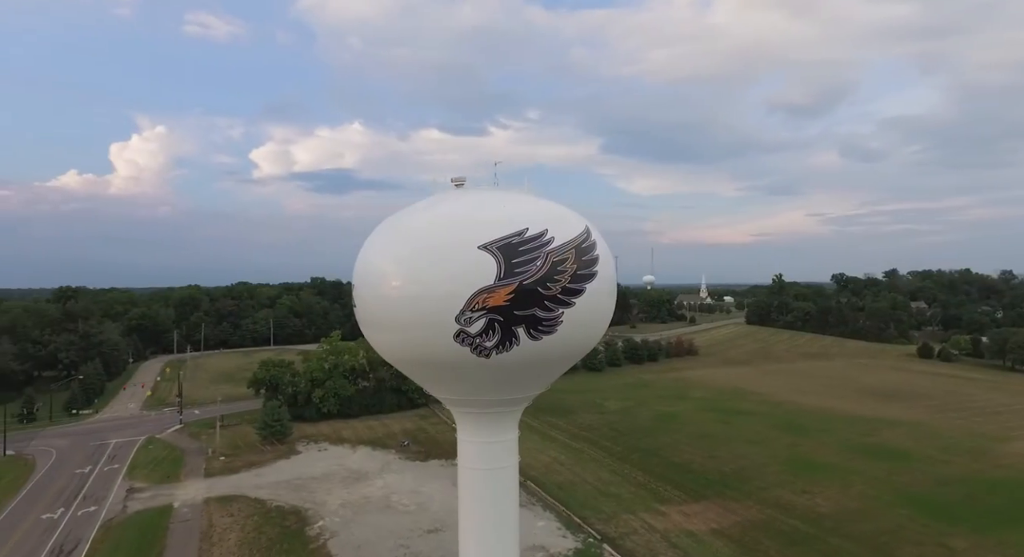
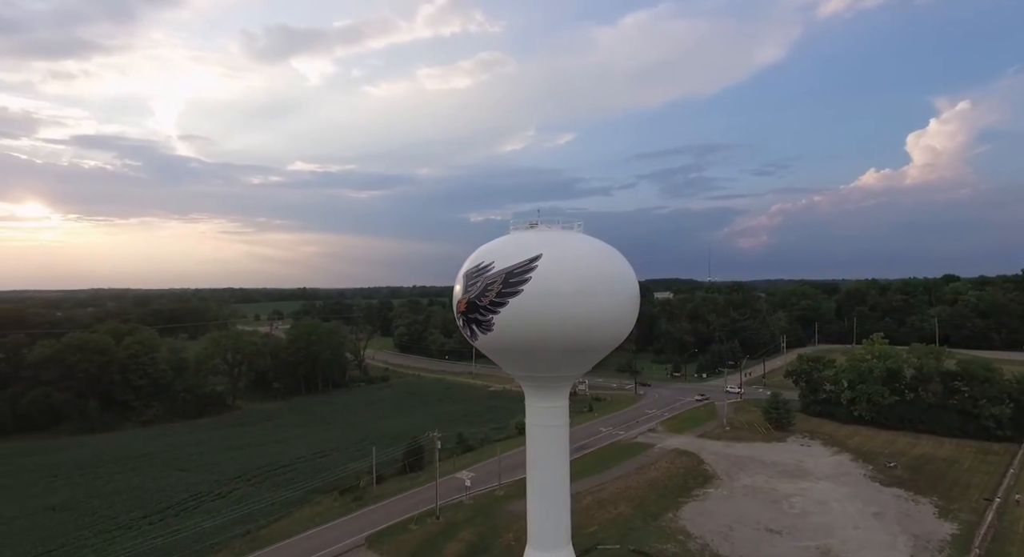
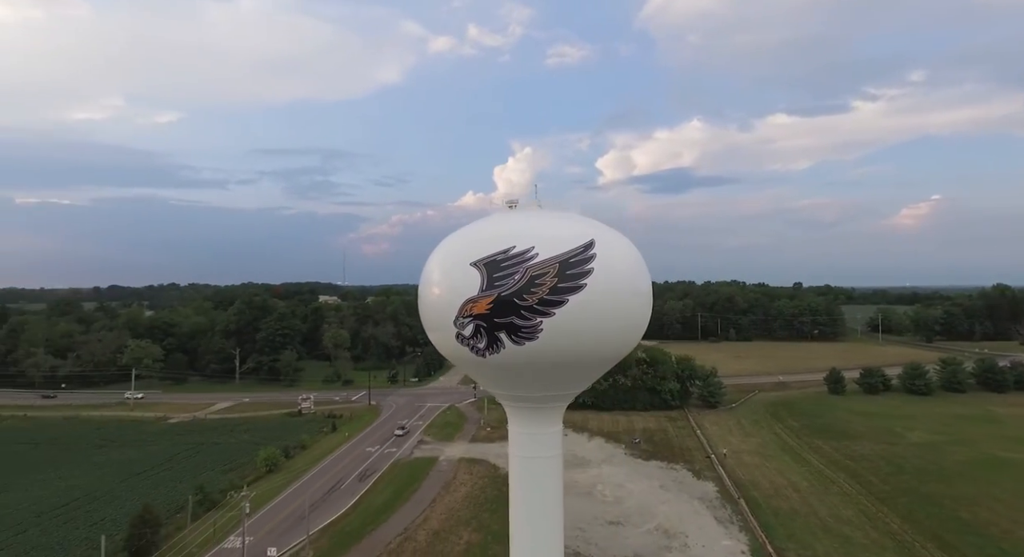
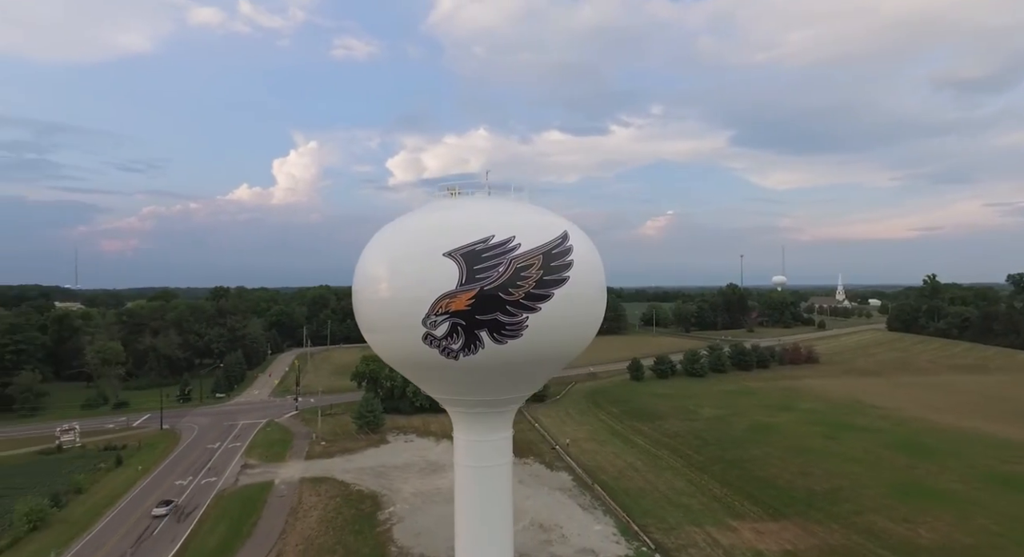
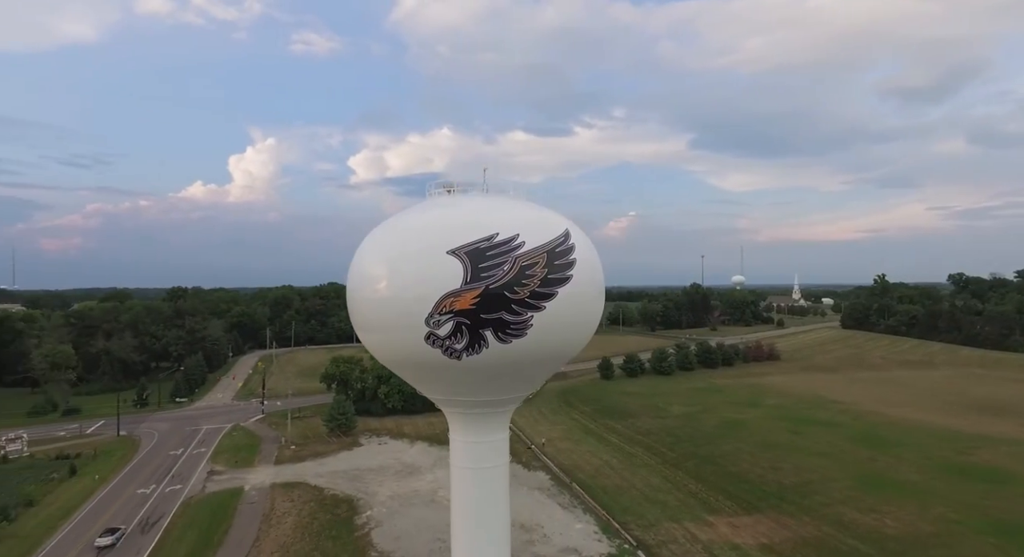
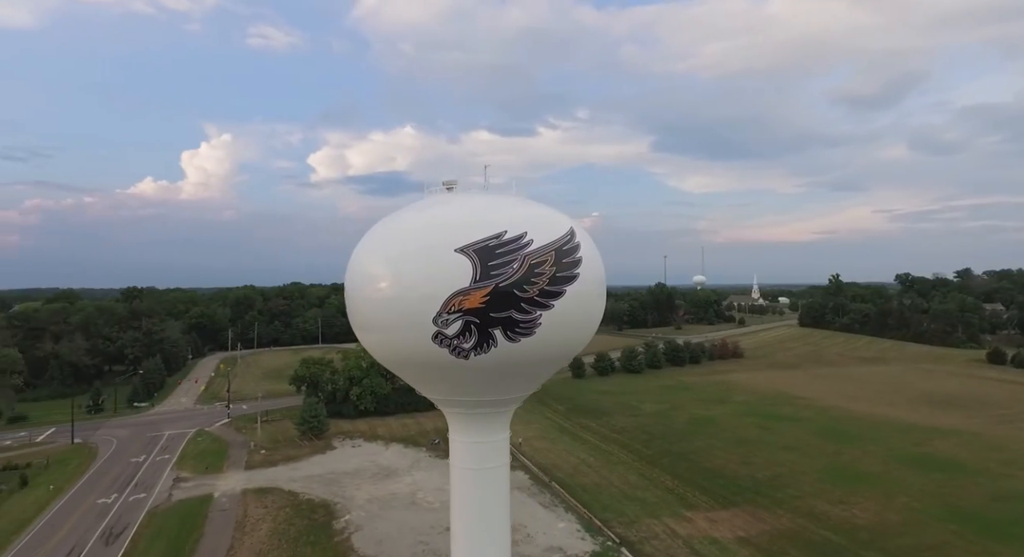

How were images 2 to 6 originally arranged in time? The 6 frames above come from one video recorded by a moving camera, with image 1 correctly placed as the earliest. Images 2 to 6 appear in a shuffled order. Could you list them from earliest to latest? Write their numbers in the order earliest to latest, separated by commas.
6, 5, 4, 3, 2
